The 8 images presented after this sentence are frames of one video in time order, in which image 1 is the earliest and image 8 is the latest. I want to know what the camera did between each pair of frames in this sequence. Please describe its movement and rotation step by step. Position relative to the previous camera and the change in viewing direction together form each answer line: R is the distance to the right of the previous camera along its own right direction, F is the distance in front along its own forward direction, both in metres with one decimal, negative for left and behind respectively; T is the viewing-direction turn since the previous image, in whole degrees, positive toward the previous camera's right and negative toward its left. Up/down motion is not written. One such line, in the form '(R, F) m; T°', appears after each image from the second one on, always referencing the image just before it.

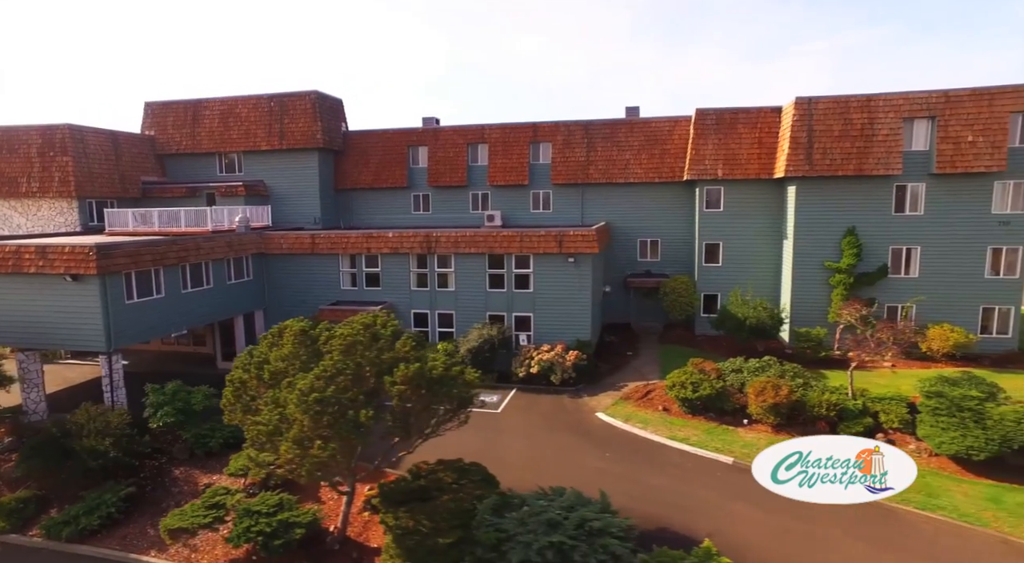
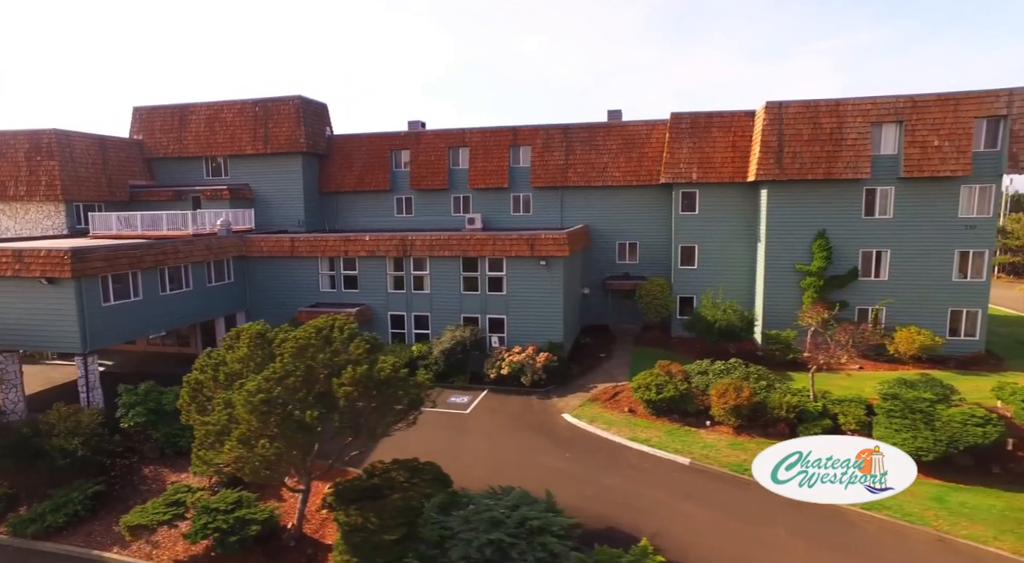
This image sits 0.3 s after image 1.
(+1.2, -0.4) m; -1°
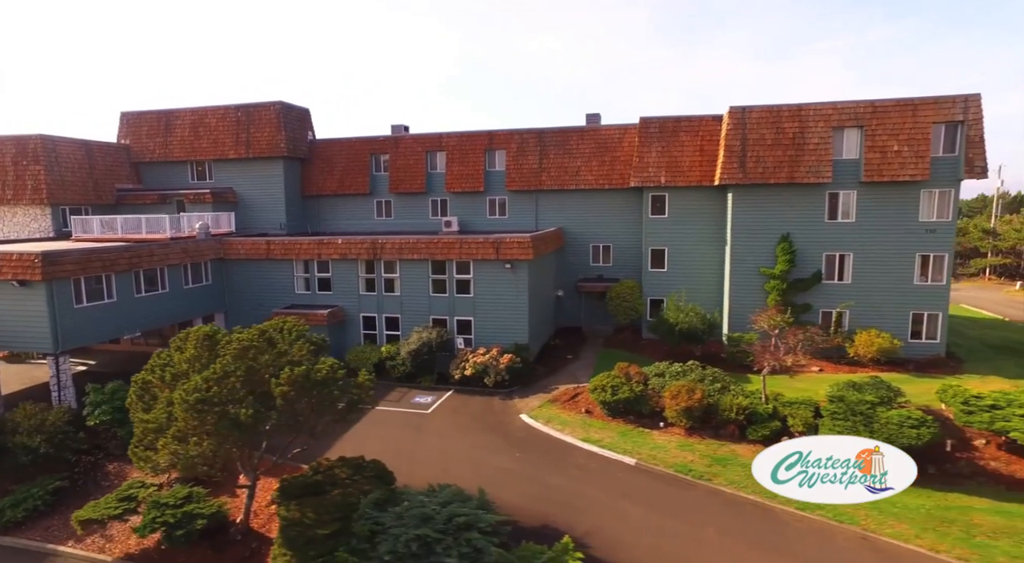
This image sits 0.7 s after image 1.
(+1.7, -0.4) m; -1°
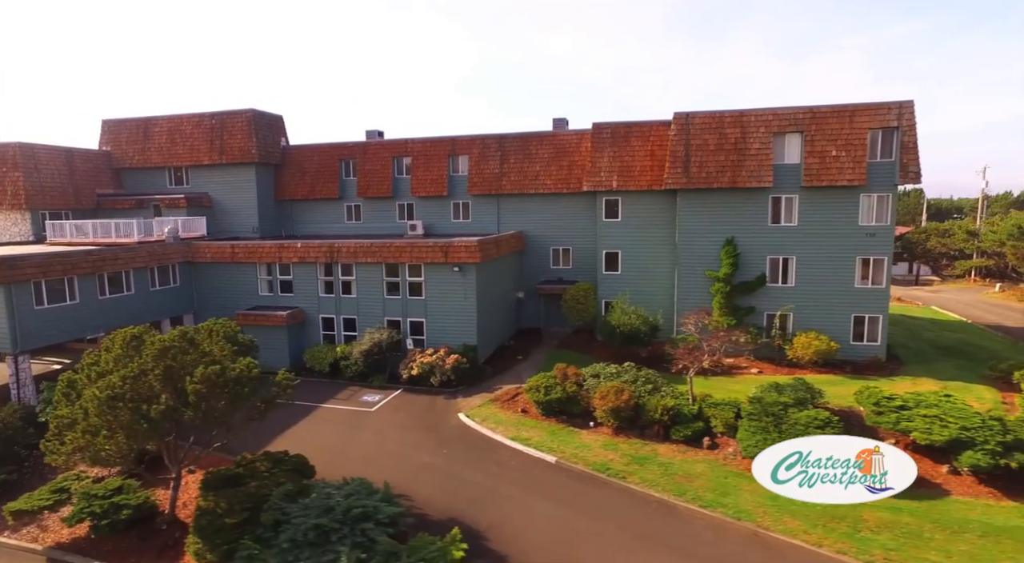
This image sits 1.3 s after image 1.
(+2.6, -0.6) m; -1°
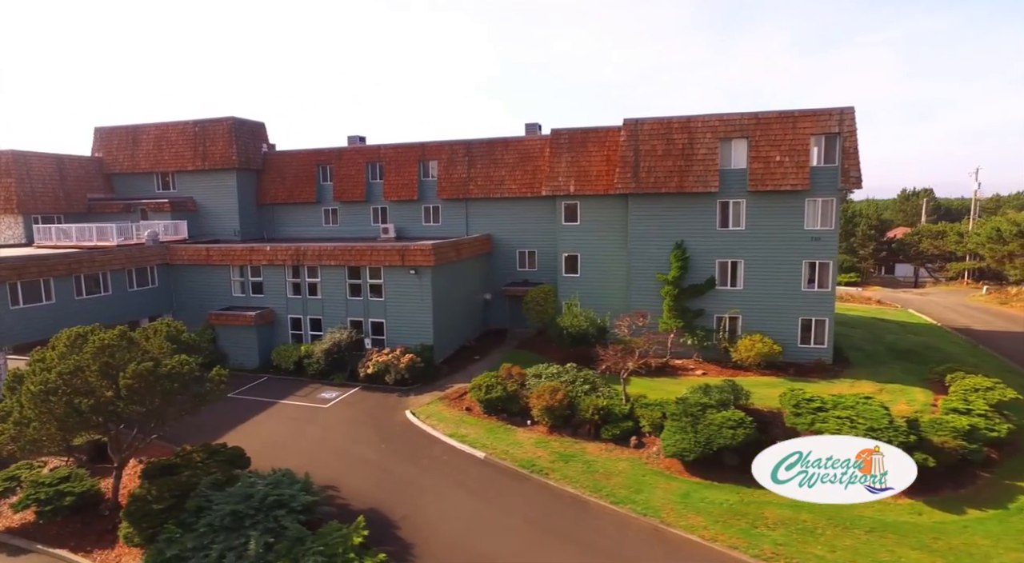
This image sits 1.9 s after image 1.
(+2.7, -0.7) m; -2°
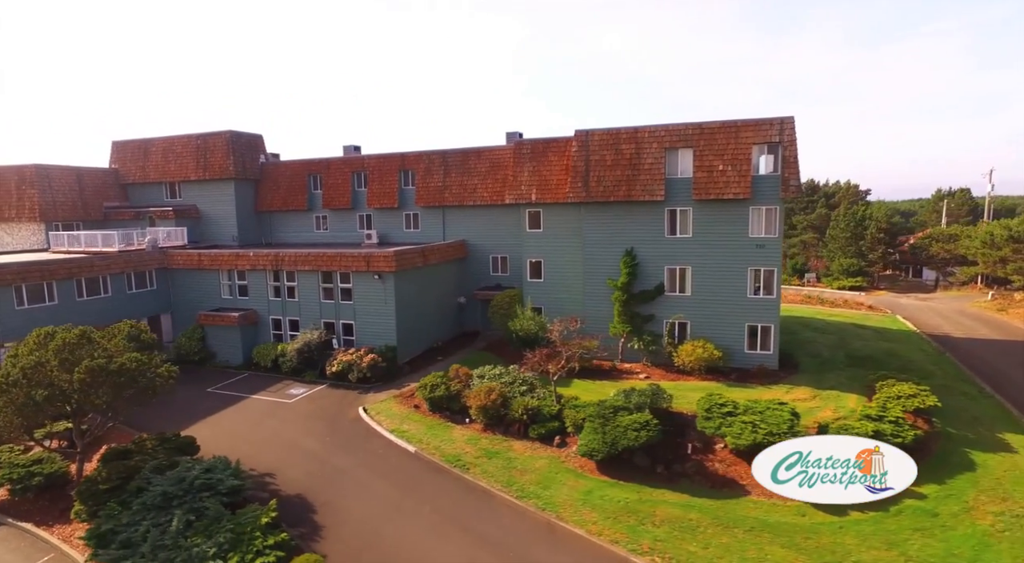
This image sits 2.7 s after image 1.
(+3.7, -1.0) m; -4°
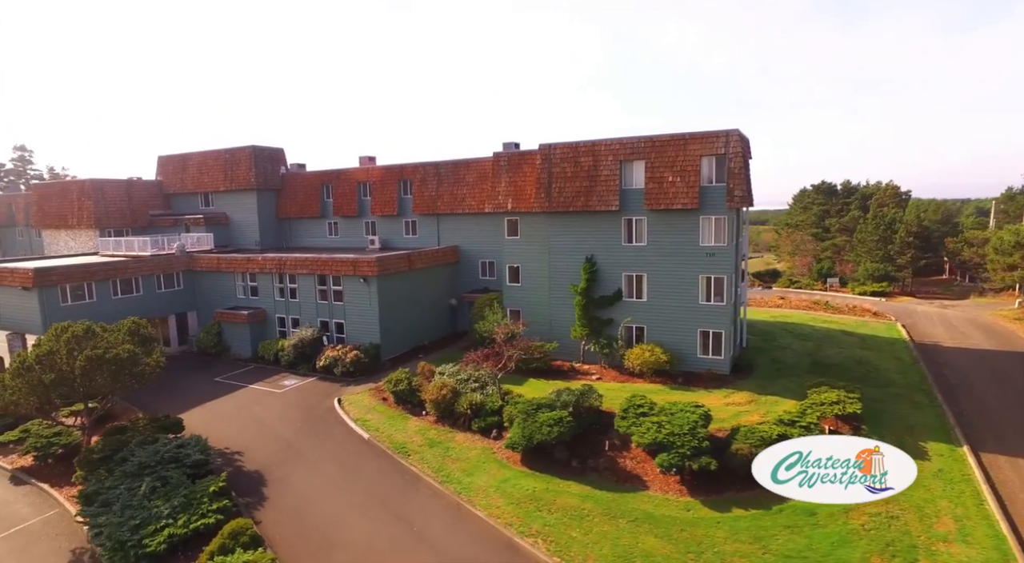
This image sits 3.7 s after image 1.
(+4.4, -1.5) m; -7°
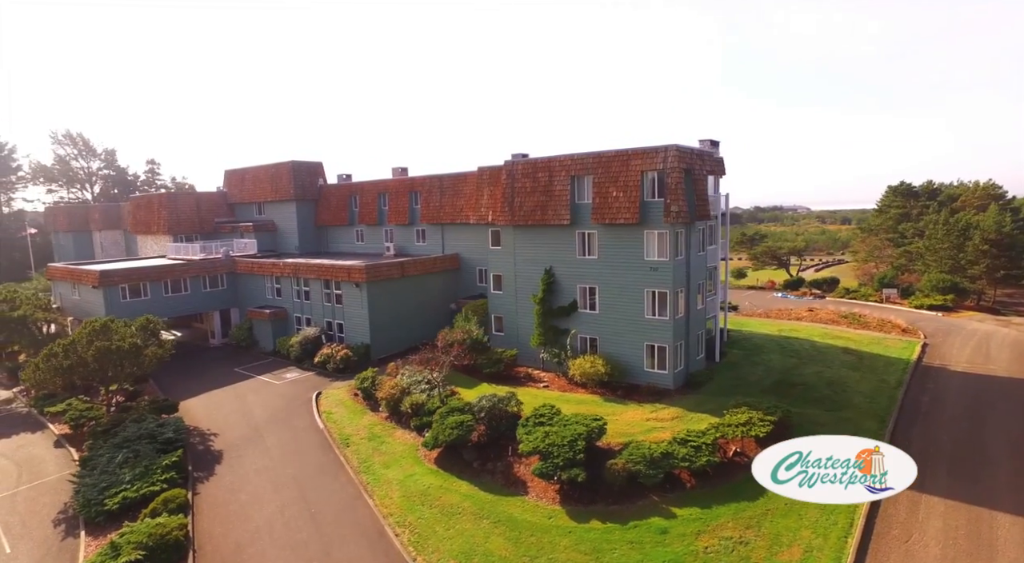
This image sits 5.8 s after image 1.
(+6.9, -0.7) m; -11°
